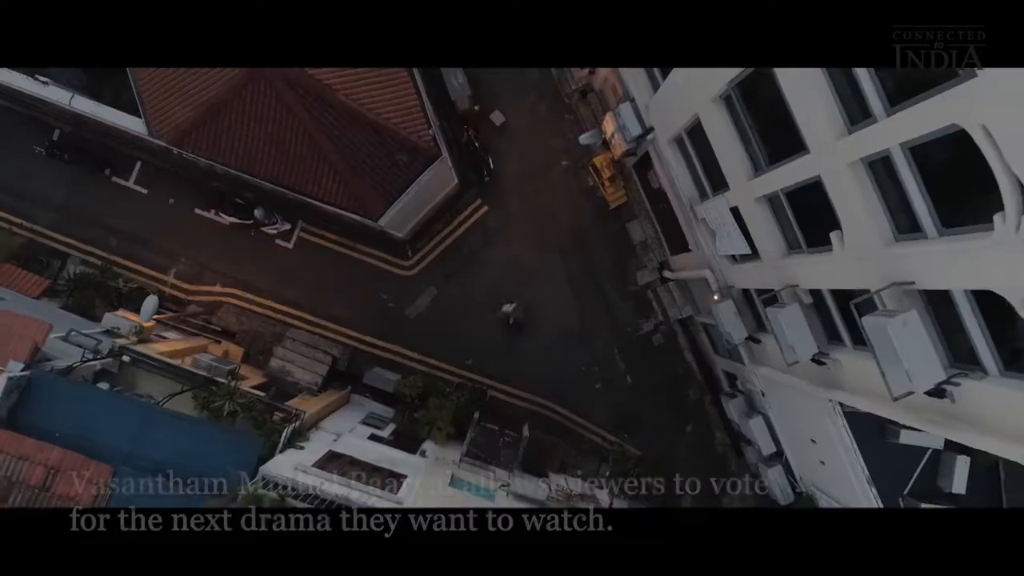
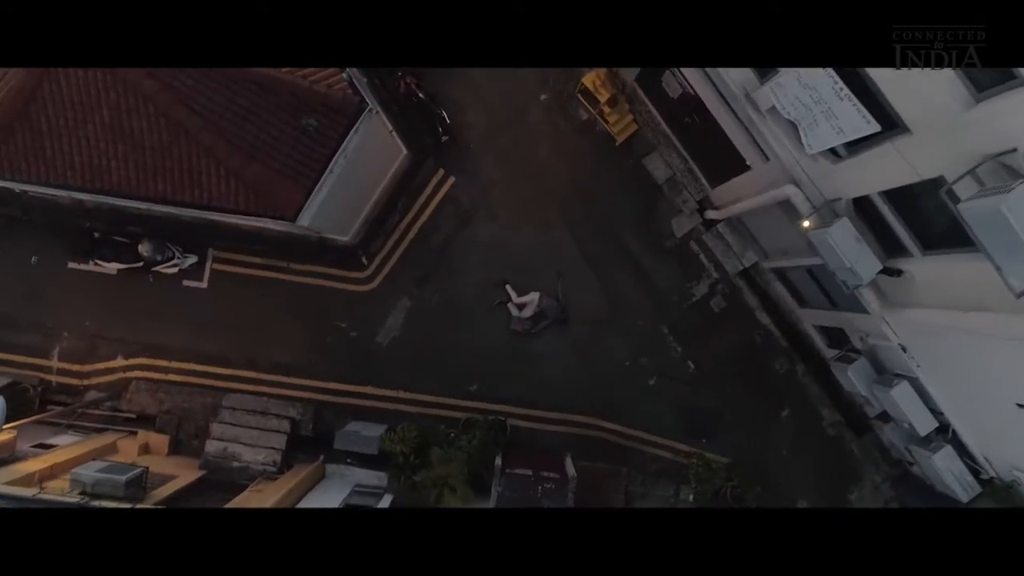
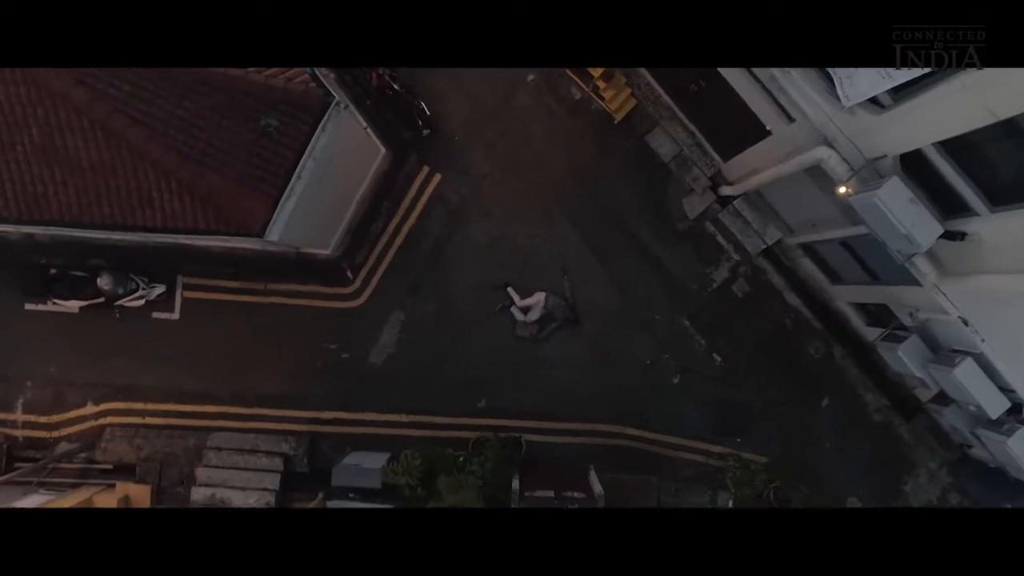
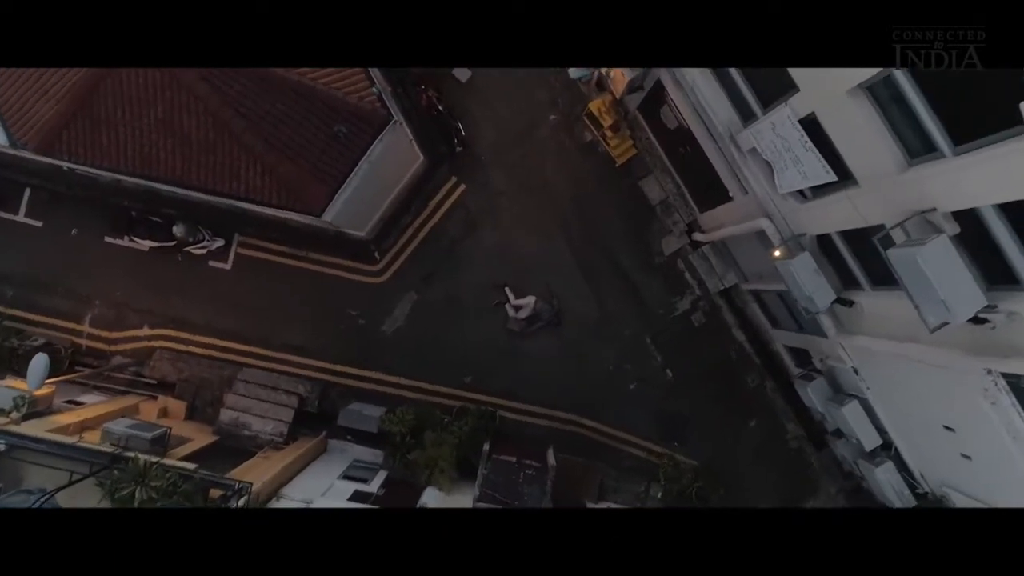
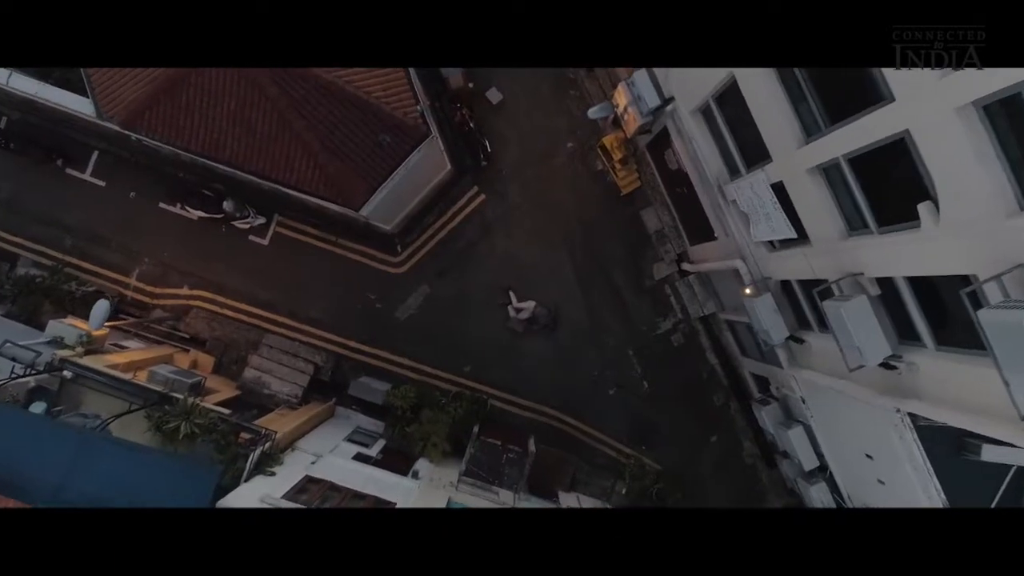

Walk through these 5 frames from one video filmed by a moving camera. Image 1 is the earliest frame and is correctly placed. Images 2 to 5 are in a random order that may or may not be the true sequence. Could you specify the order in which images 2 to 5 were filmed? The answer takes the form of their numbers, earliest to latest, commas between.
5, 4, 2, 3
